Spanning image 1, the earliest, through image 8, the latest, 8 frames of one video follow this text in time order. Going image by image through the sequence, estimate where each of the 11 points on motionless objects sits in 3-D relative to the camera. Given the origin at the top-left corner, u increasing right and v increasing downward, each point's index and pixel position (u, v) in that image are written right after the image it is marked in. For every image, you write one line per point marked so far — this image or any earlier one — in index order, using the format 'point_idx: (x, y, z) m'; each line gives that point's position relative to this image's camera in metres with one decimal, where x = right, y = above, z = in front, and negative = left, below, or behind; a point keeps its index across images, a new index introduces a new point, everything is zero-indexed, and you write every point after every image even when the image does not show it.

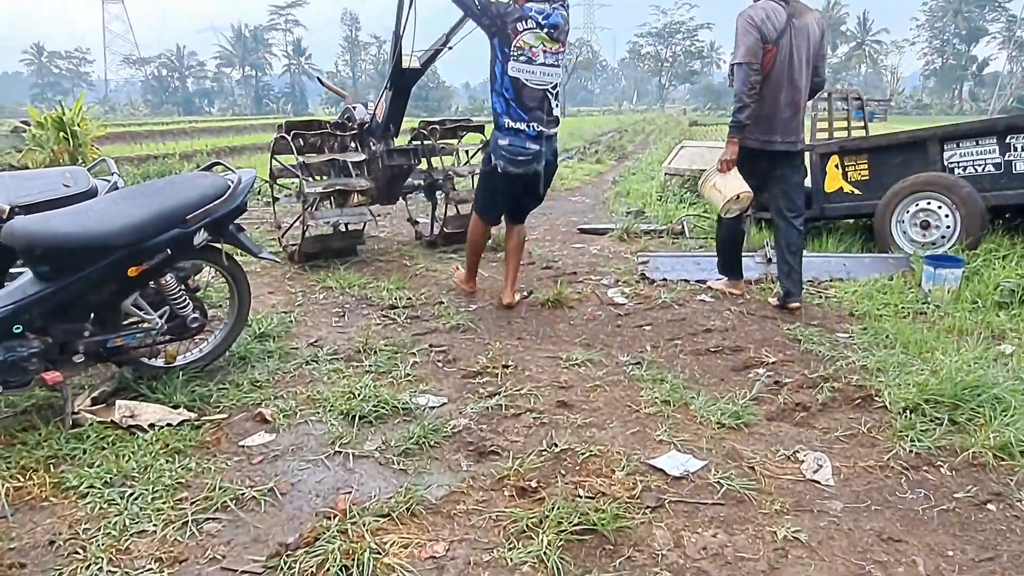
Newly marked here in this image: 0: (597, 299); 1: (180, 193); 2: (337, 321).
0: (+0.5, -0.1, +4.7) m
1: (-1.4, +0.4, +3.1) m
2: (-1.1, -0.2, +4.4) m
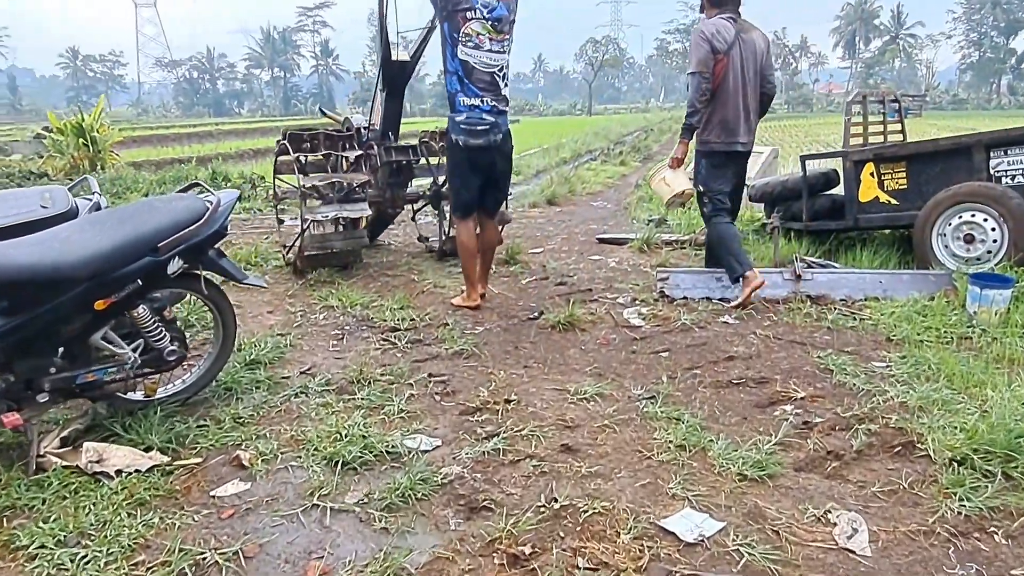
0: (+0.6, -0.2, +4.4) m
1: (-1.4, +0.3, +2.9) m
2: (-1.0, -0.3, +4.2) m
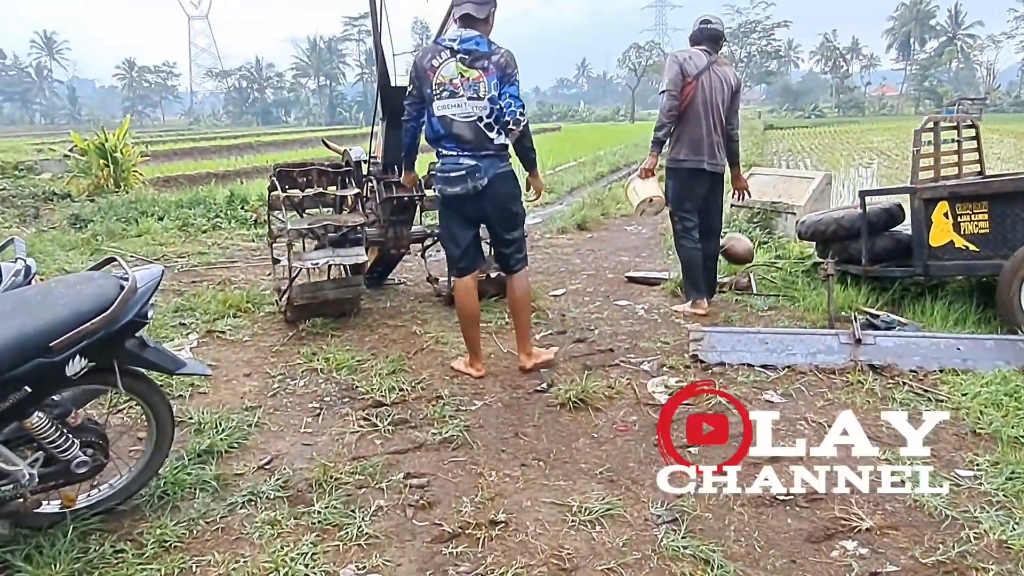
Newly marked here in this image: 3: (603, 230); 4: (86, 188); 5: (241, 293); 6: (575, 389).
0: (+0.6, -0.5, +3.7) m
1: (-1.5, -0.1, +2.4) m
2: (-1.0, -0.7, +3.6) m
3: (+1.1, +0.7, +9.2) m
4: (-7.1, +1.7, +12.3) m
5: (-2.1, 0.0, +5.8) m
6: (+0.3, -0.5, +3.7) m
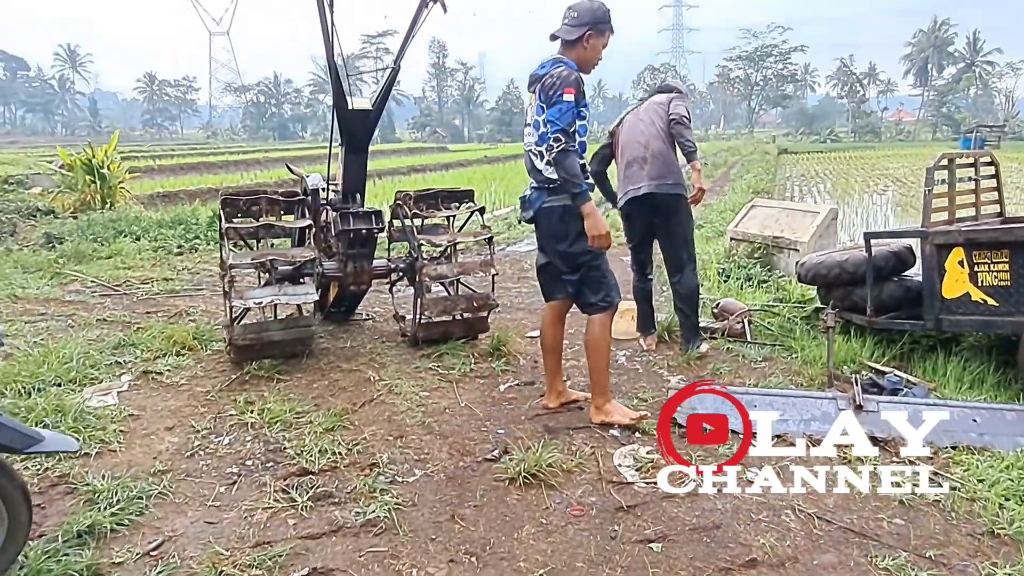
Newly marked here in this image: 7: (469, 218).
0: (+0.4, -0.8, +3.3) m
1: (-1.7, -0.2, +1.9) m
2: (-1.3, -0.9, +3.2) m
3: (+1.0, +0.3, +8.7) m
4: (-7.1, +1.3, +12.0) m
5: (-2.3, -0.3, +5.4) m
6: (+0.1, -0.8, +3.2) m
7: (-0.3, +0.5, +5.0) m
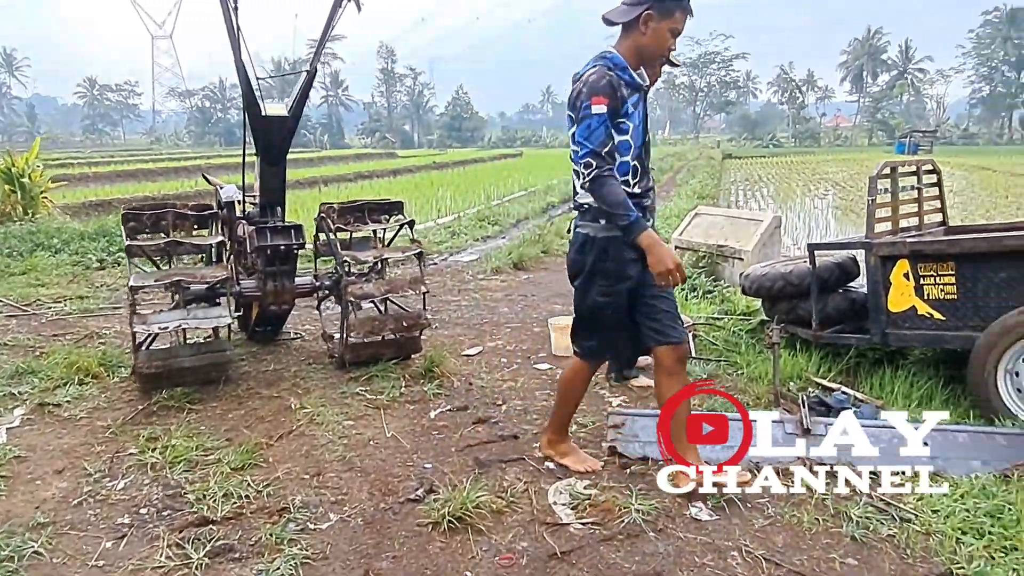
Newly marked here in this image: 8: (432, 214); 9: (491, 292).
0: (+0.1, -0.9, +3.0) m
1: (-2.0, -0.3, +1.5) m
2: (-1.5, -1.0, +2.8) m
3: (+0.3, +0.2, +8.5) m
4: (-8.0, +1.1, +11.2) m
5: (-2.8, -0.4, +4.9) m
6: (-0.2, -0.9, +2.9) m
7: (-0.7, +0.4, +4.7) m
8: (-1.4, +1.3, +13.2) m
9: (-0.2, 0.0, +7.2) m
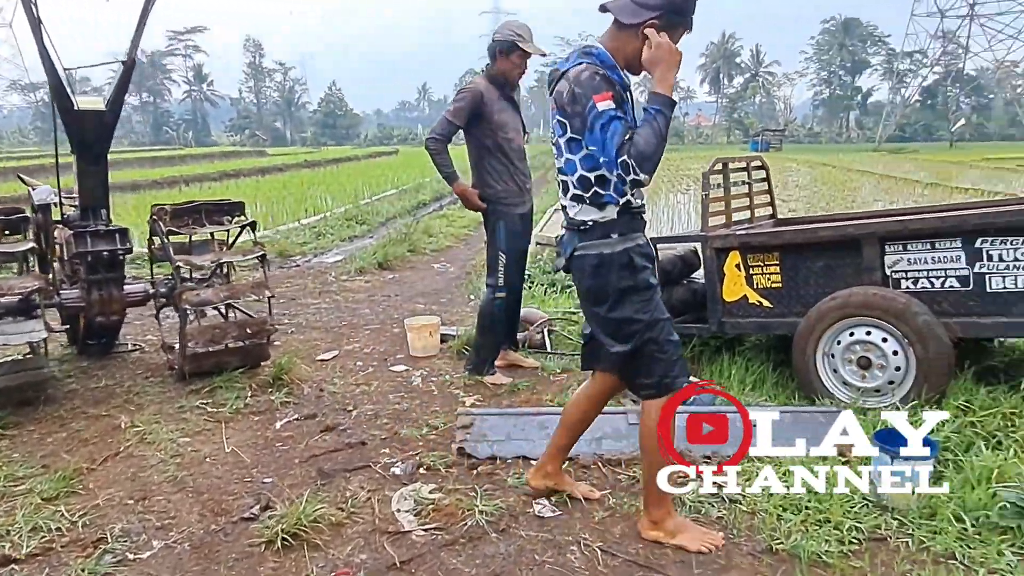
0: (-0.6, -0.9, +2.9) m
1: (-2.3, -0.4, +1.1) m
2: (-2.1, -1.1, +2.4) m
3: (-1.2, +0.2, +8.4) m
4: (-9.9, +0.8, +9.8) m
5: (-3.7, -0.5, +4.4) m
6: (-0.8, -0.9, +2.8) m
7: (-1.7, +0.3, +4.5) m
8: (-3.7, +1.3, +12.8) m
9: (-1.5, -0.1, +7.0) m
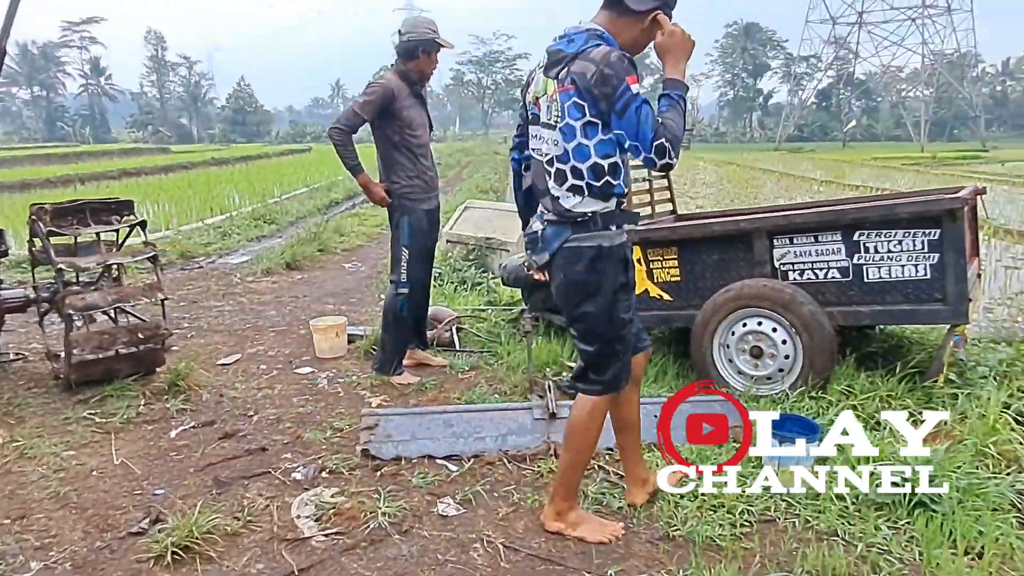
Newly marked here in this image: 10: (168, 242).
0: (-0.9, -0.9, +2.8) m
1: (-2.5, -0.4, +0.8) m
2: (-2.4, -1.1, +2.2) m
3: (-2.2, +0.2, +8.2) m
4: (-10.9, +0.7, +8.6) m
5: (-4.2, -0.6, +3.9) m
6: (-1.2, -0.9, +2.7) m
7: (-2.2, +0.3, +4.2) m
8: (-5.1, +1.2, +12.3) m
9: (-2.3, -0.1, +6.8) m
10: (-4.3, +0.6, +9.3) m
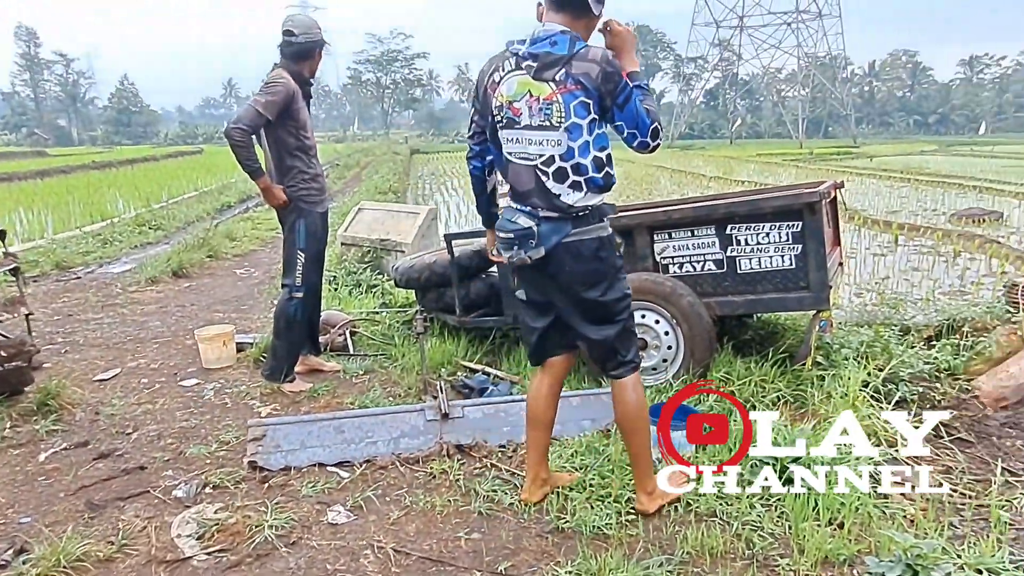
0: (-1.3, -0.9, +2.7) m
1: (-2.7, -0.5, +0.5) m
2: (-2.7, -1.2, +1.9) m
3: (-3.2, +0.1, +7.8) m
4: (-12.0, +0.3, +7.2) m
5: (-4.7, -0.7, +3.4) m
6: (-1.6, -0.9, +2.5) m
7: (-2.8, +0.2, +3.9) m
8: (-6.7, +1.0, +11.5) m
9: (-3.2, -0.2, +6.5) m
10: (-5.5, +0.4, +8.7) m
